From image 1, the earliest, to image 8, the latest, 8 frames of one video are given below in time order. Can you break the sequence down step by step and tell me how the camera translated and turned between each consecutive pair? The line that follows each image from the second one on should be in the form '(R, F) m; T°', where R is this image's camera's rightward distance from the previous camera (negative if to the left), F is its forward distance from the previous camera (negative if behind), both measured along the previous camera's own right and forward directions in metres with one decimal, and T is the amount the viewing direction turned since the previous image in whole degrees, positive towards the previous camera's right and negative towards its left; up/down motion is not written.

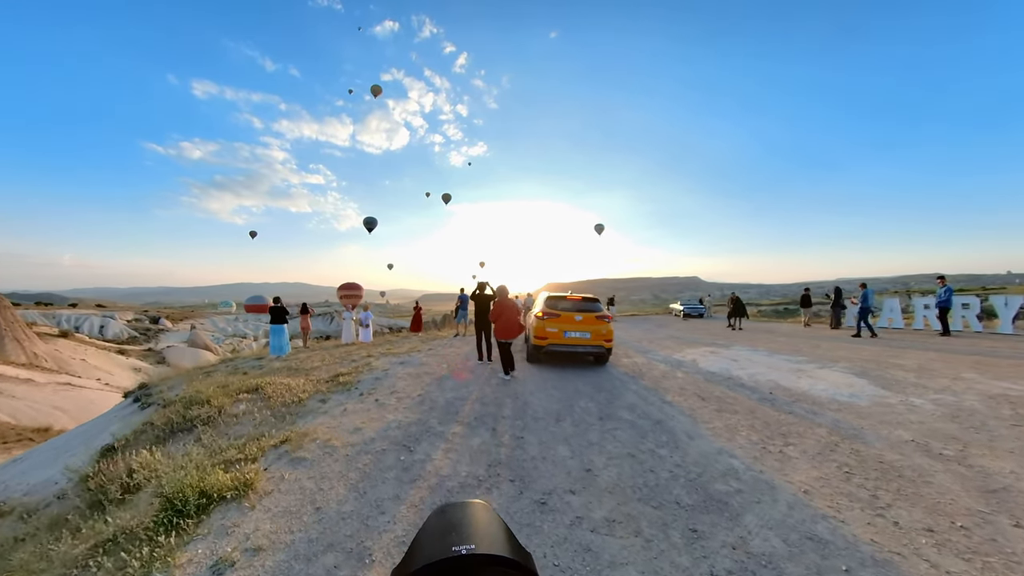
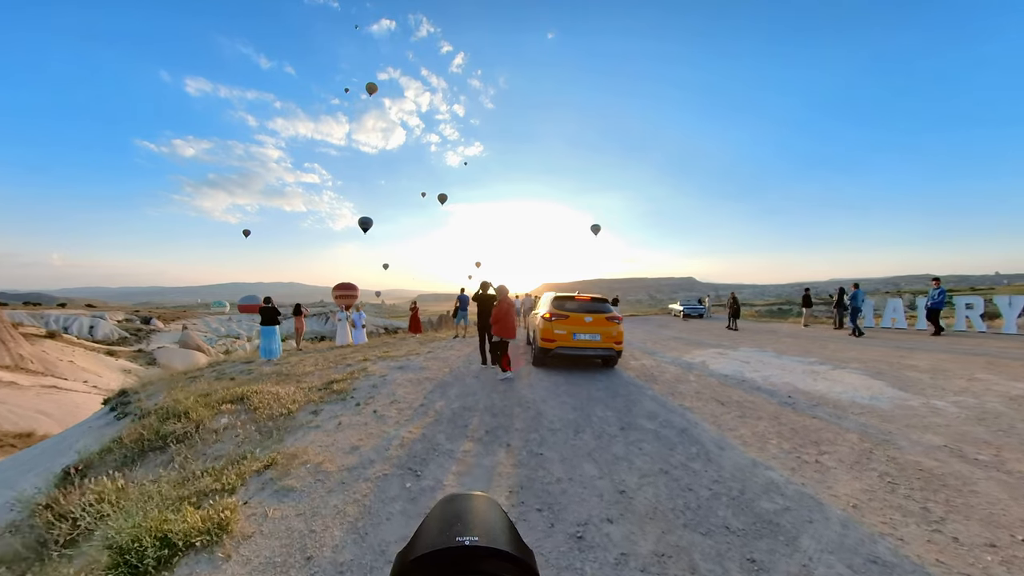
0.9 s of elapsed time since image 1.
(-0.3, +0.5) m; +1°
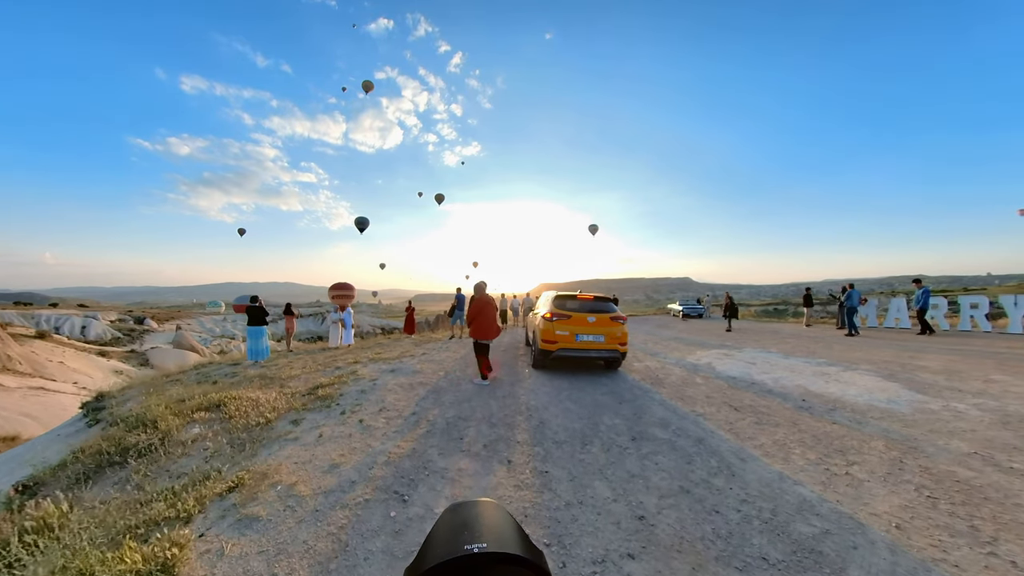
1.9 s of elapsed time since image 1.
(0.0, +0.5) m; 0°
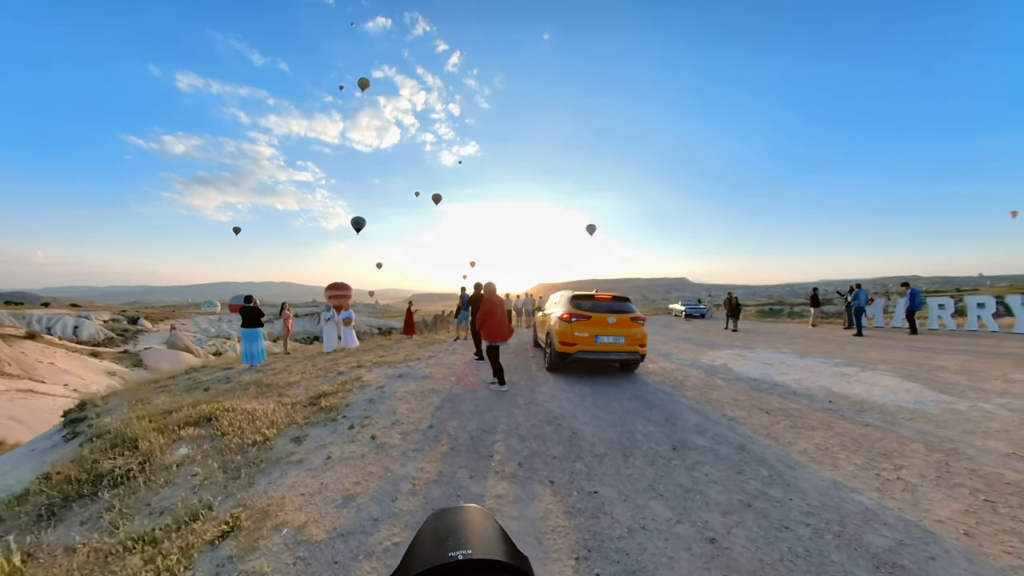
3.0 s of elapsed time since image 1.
(-0.4, +0.5) m; 0°
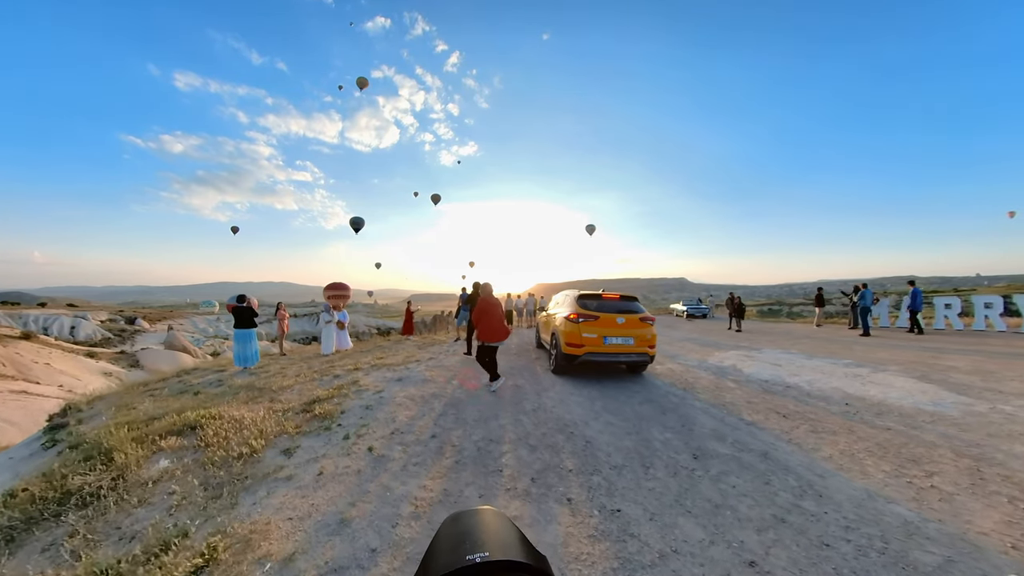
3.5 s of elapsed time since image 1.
(-0.1, +0.3) m; 0°
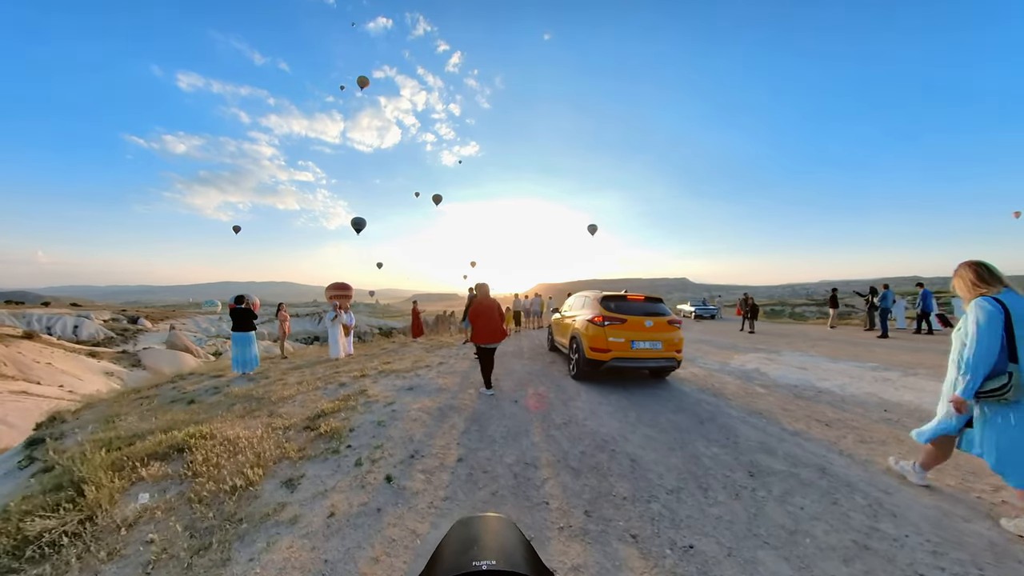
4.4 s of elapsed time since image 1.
(-0.3, +0.5) m; 0°
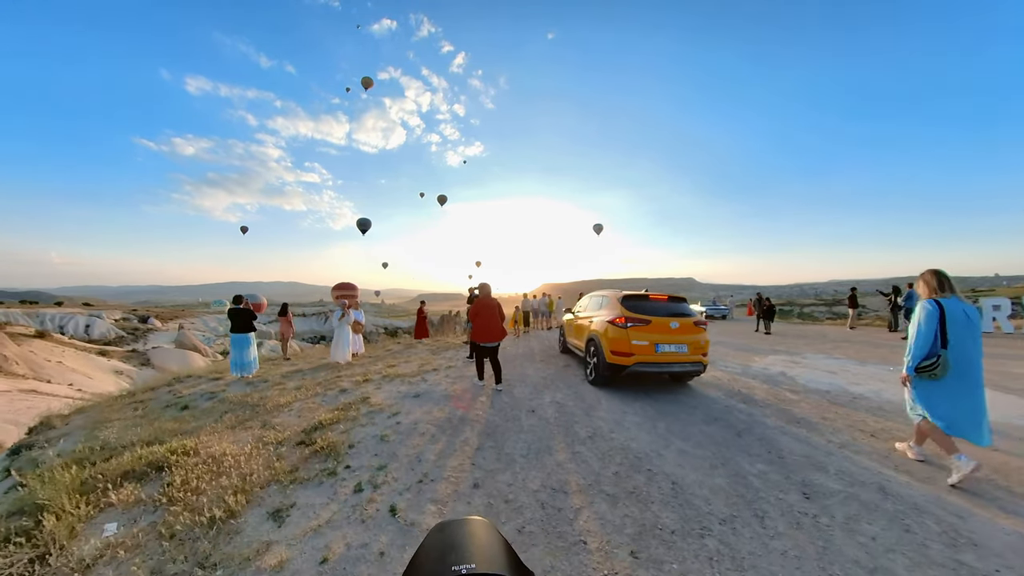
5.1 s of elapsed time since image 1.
(-0.1, +0.5) m; -1°
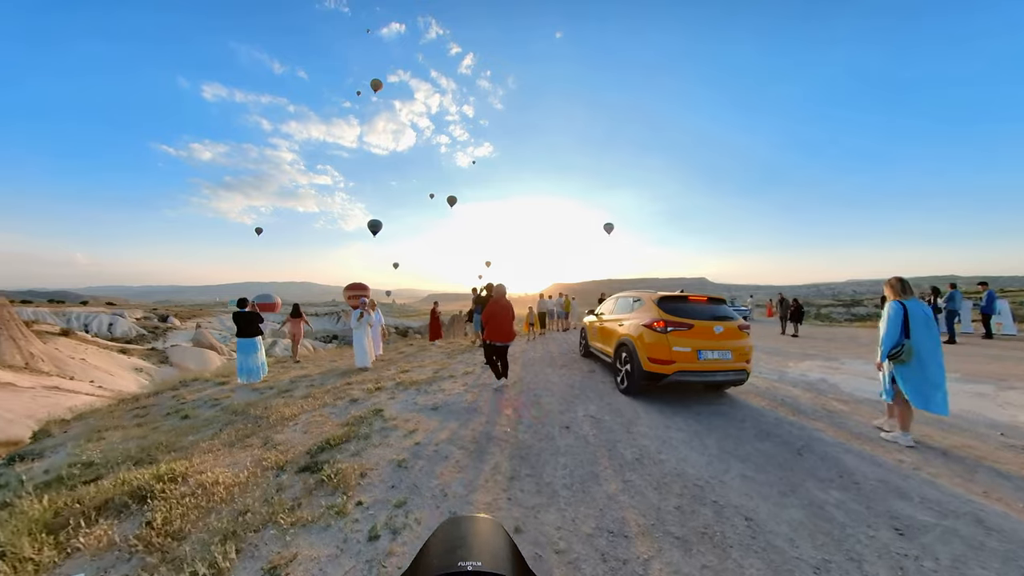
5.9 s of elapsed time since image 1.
(-0.2, +0.5) m; -2°
